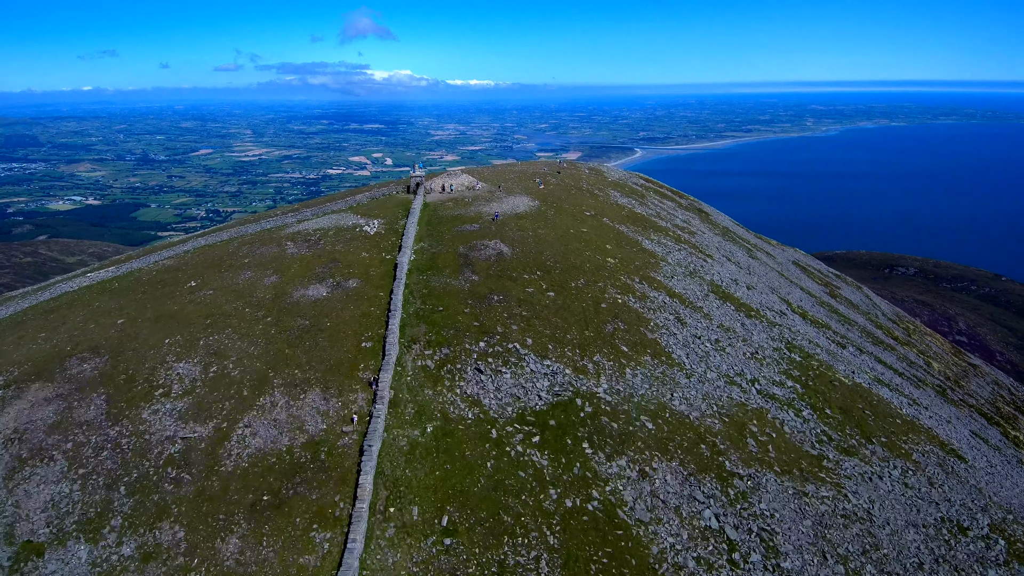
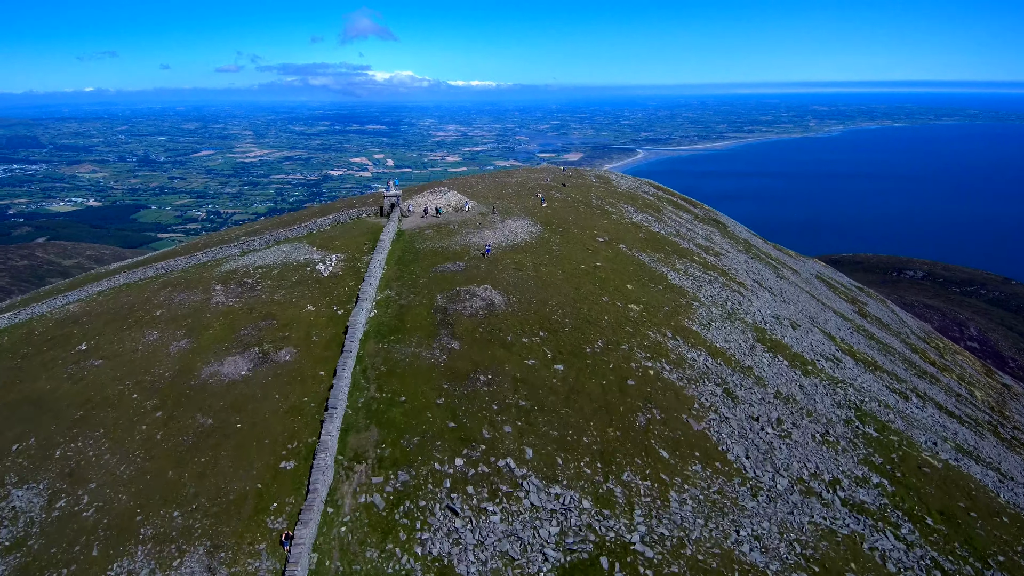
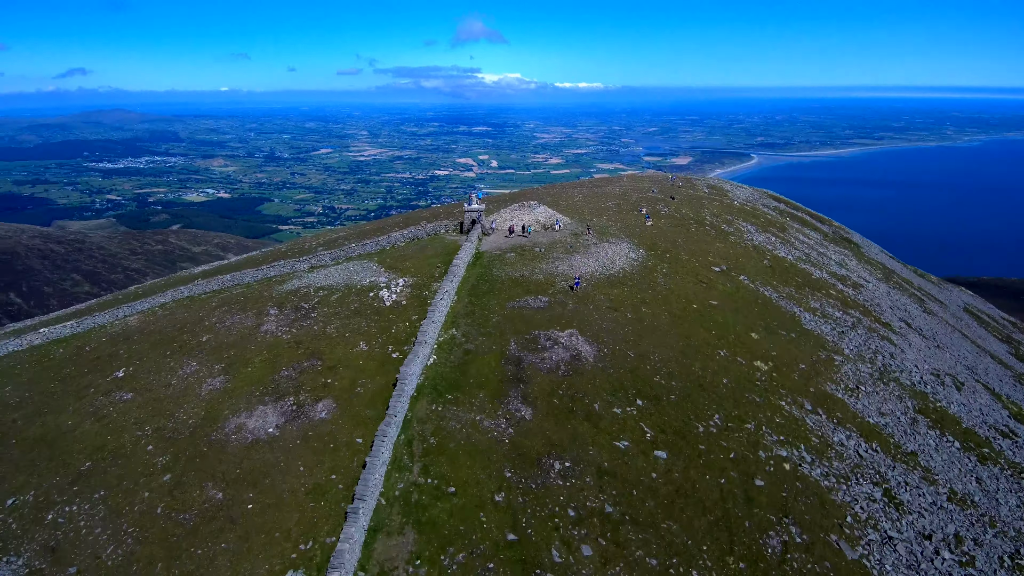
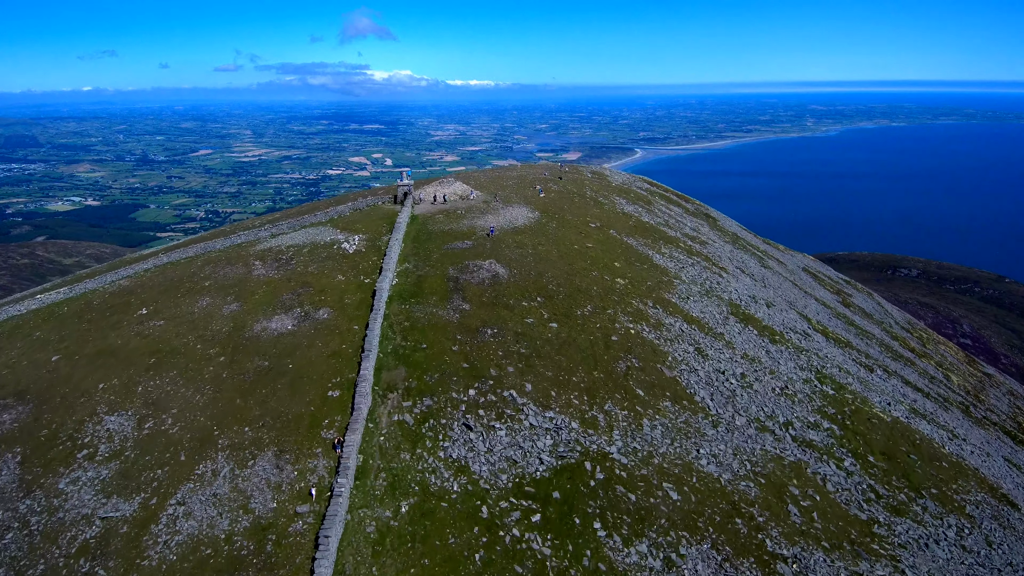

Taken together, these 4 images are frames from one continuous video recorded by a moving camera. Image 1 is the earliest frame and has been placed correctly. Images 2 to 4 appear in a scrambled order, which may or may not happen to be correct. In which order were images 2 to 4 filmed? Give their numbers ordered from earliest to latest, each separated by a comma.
4, 2, 3
